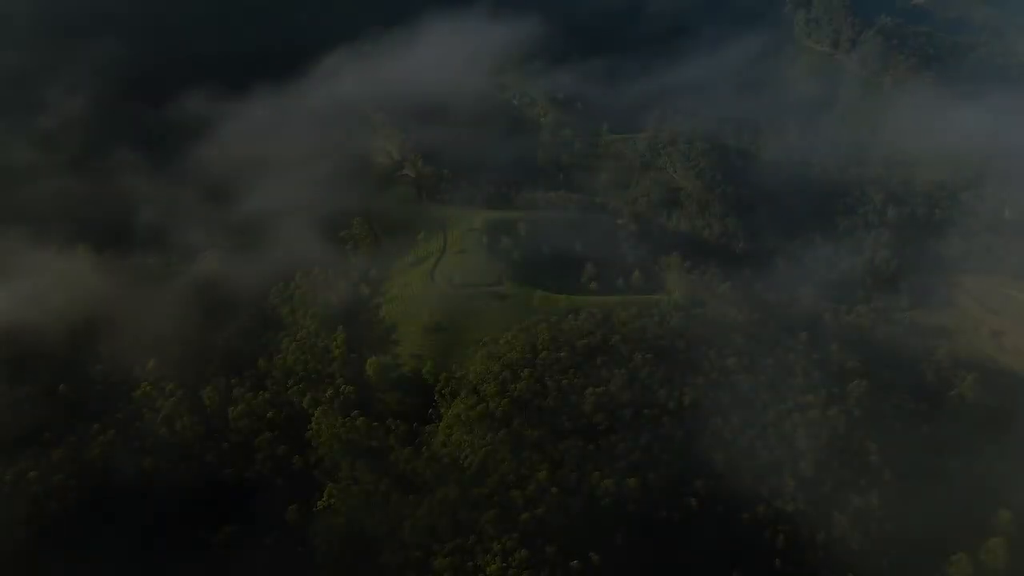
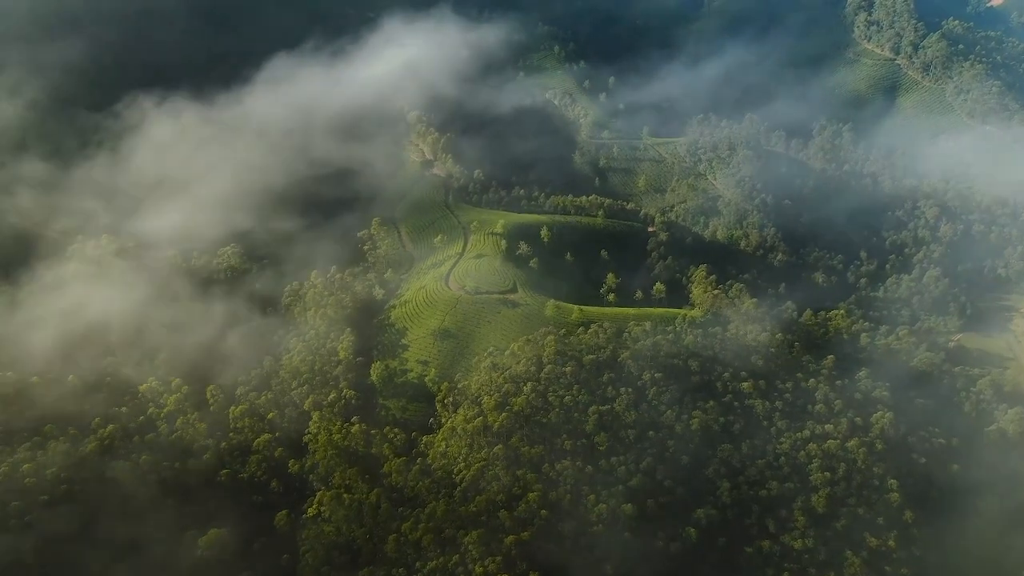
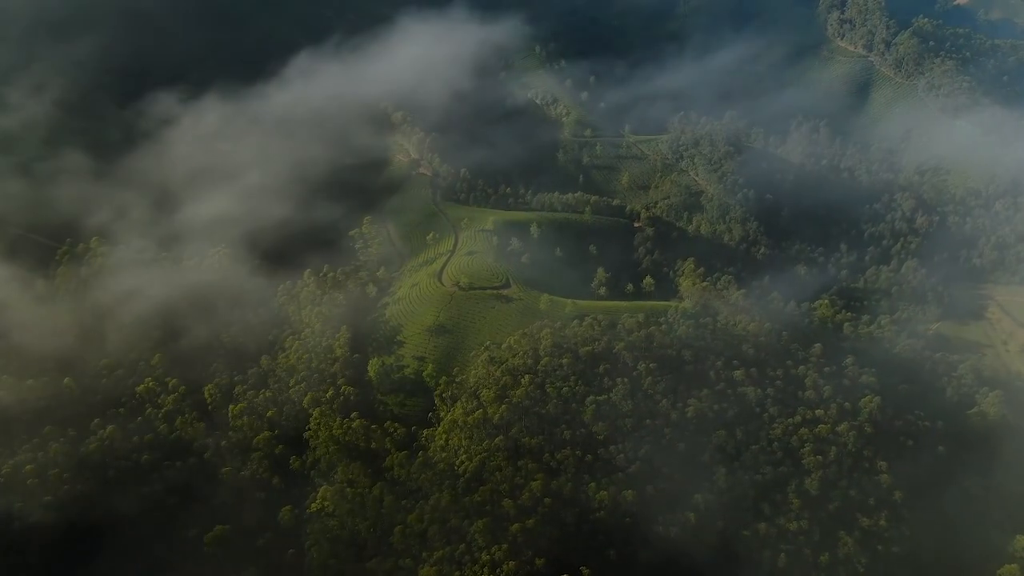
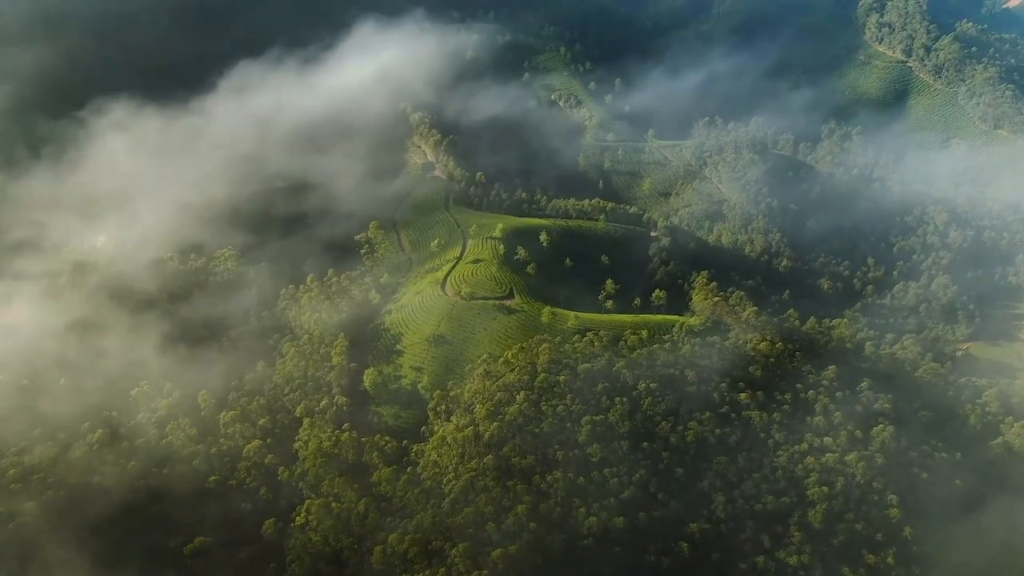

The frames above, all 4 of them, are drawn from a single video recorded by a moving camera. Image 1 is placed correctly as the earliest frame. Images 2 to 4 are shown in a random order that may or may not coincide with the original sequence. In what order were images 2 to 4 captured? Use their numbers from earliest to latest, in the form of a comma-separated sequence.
3, 2, 4
